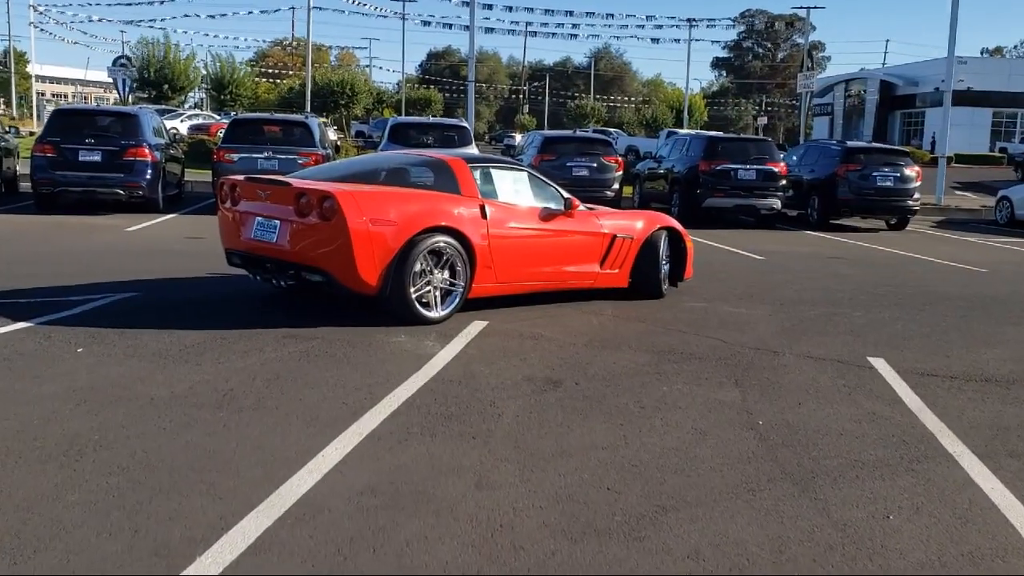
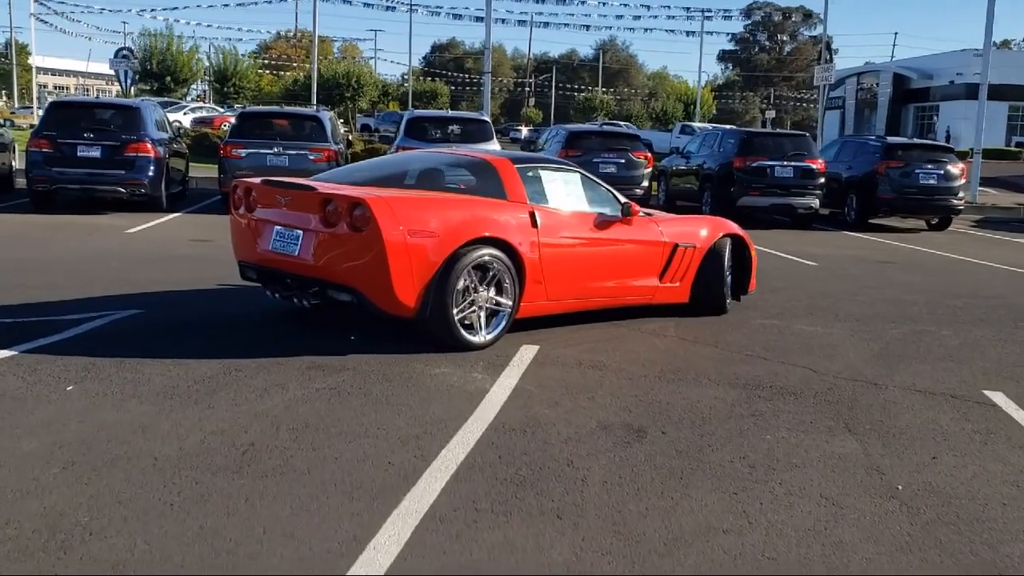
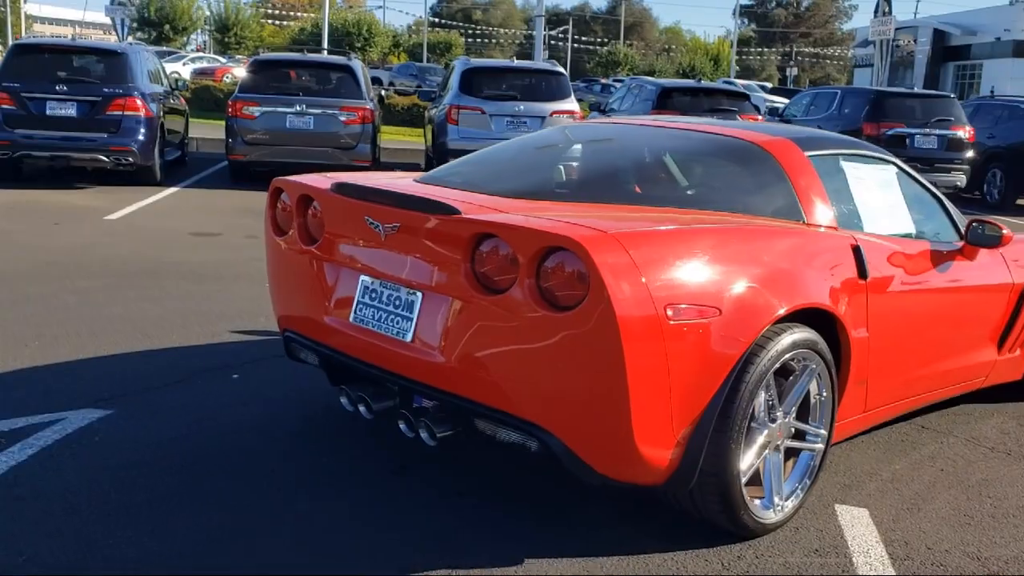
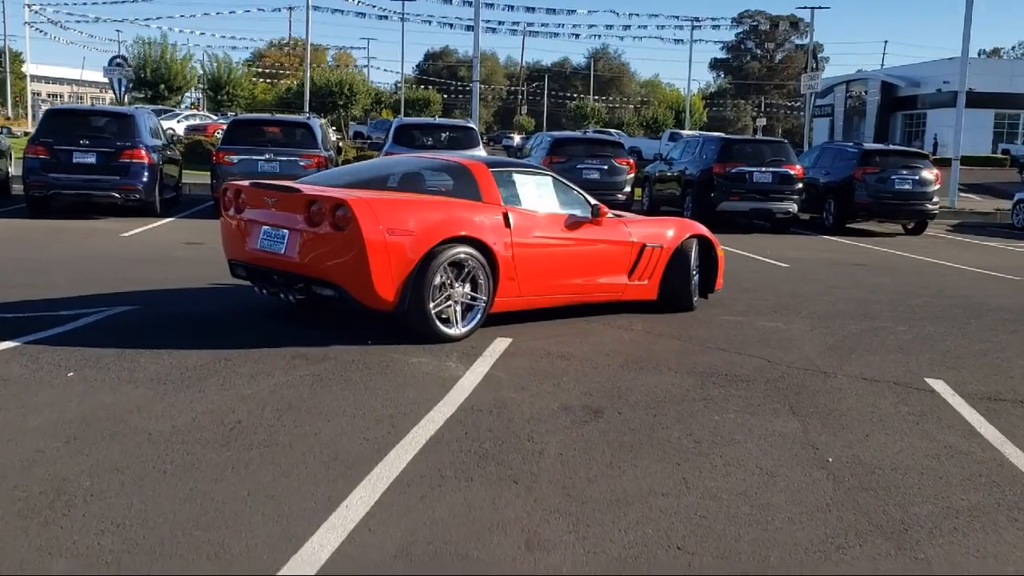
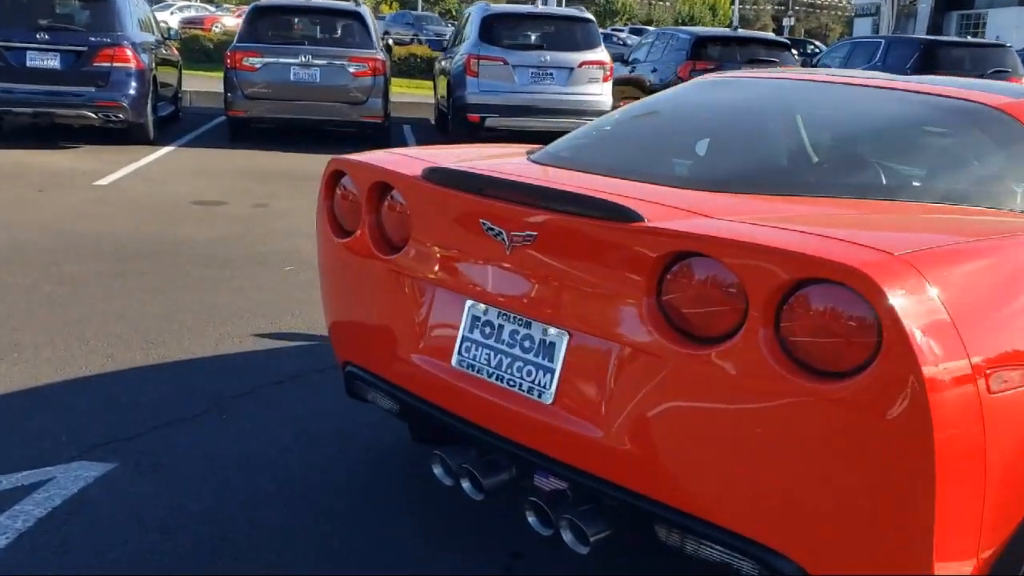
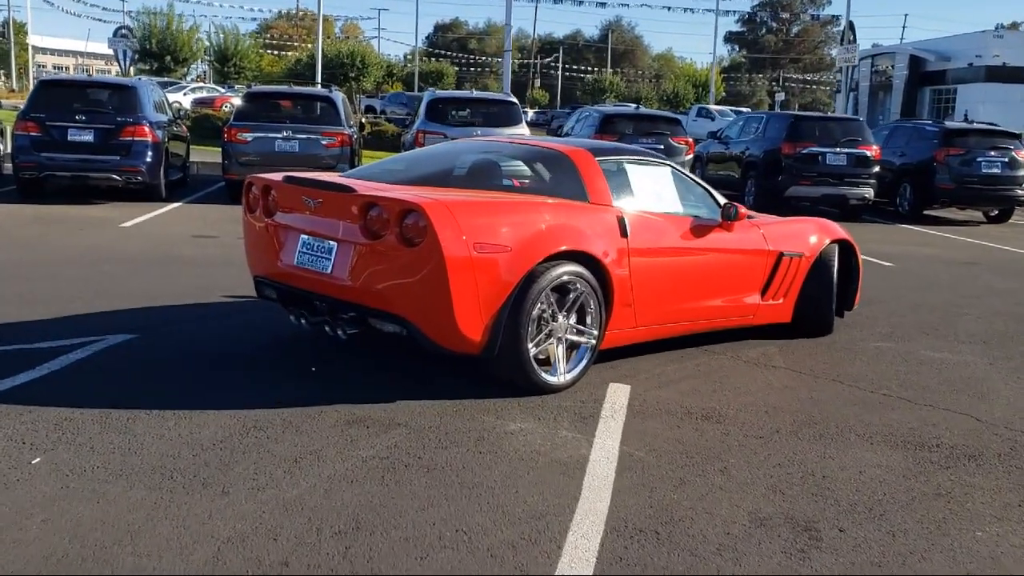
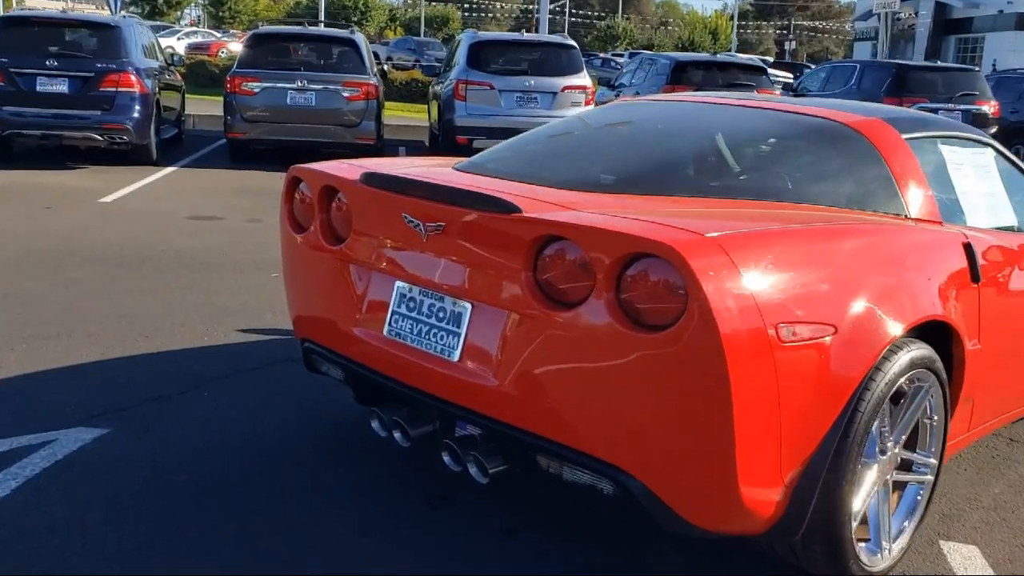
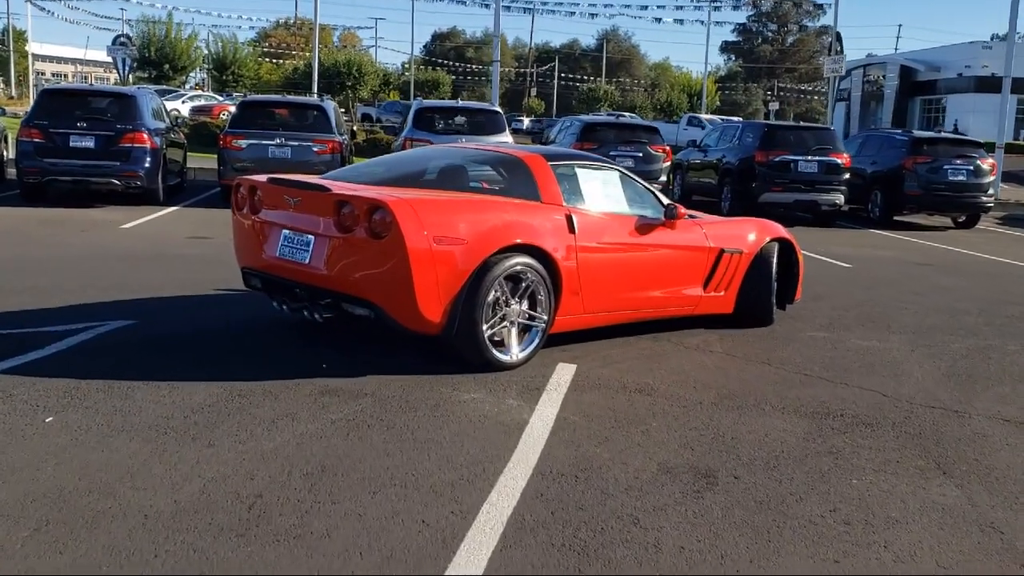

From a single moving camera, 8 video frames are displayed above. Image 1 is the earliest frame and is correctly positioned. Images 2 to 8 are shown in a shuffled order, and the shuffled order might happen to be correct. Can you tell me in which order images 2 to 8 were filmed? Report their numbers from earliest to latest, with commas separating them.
4, 2, 8, 6, 3, 7, 5
